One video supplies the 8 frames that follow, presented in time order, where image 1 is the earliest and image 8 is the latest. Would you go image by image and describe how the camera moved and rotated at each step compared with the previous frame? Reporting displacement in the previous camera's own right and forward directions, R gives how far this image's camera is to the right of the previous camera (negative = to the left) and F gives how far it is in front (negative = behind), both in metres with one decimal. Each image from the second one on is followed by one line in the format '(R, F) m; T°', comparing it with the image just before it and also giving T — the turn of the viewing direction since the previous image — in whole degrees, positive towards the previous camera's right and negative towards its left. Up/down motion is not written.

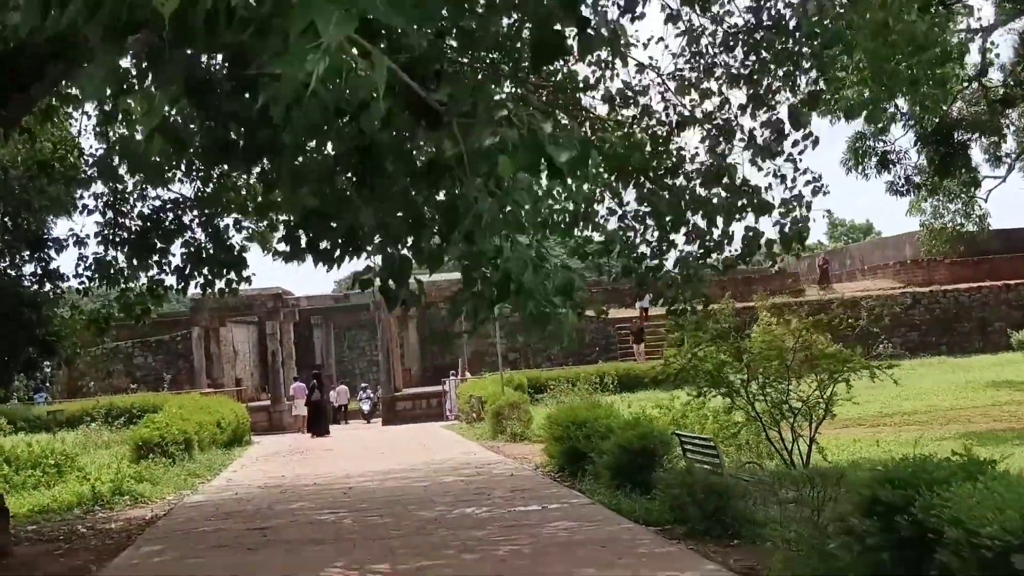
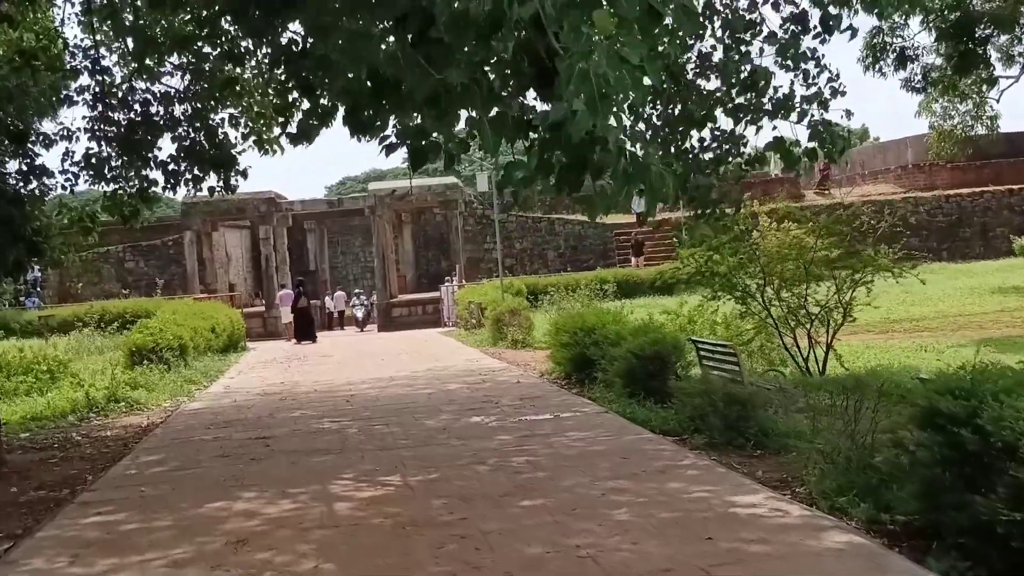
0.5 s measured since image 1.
(-0.1, +0.3) m; 0°
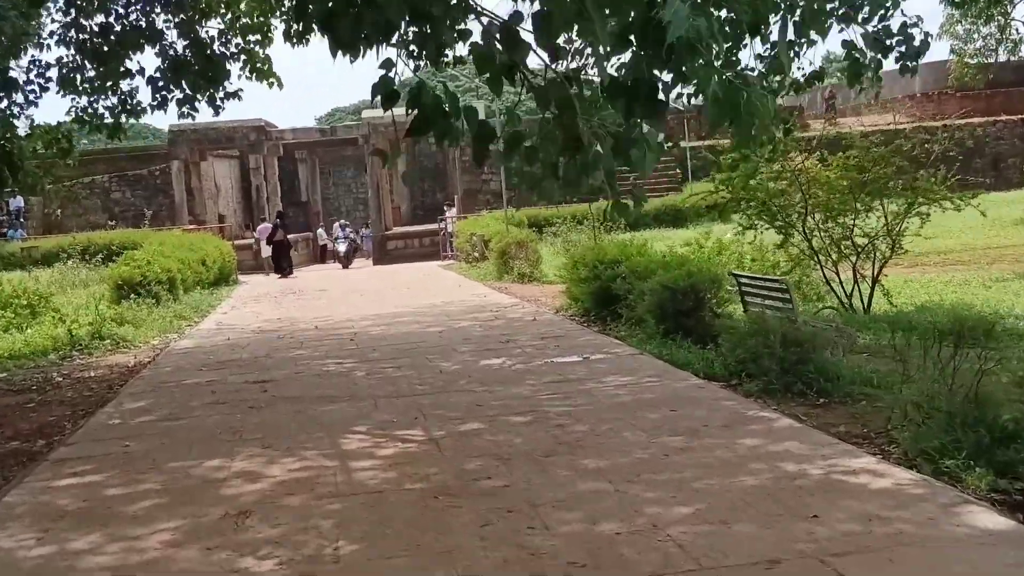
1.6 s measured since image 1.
(-0.2, +0.7) m; +1°
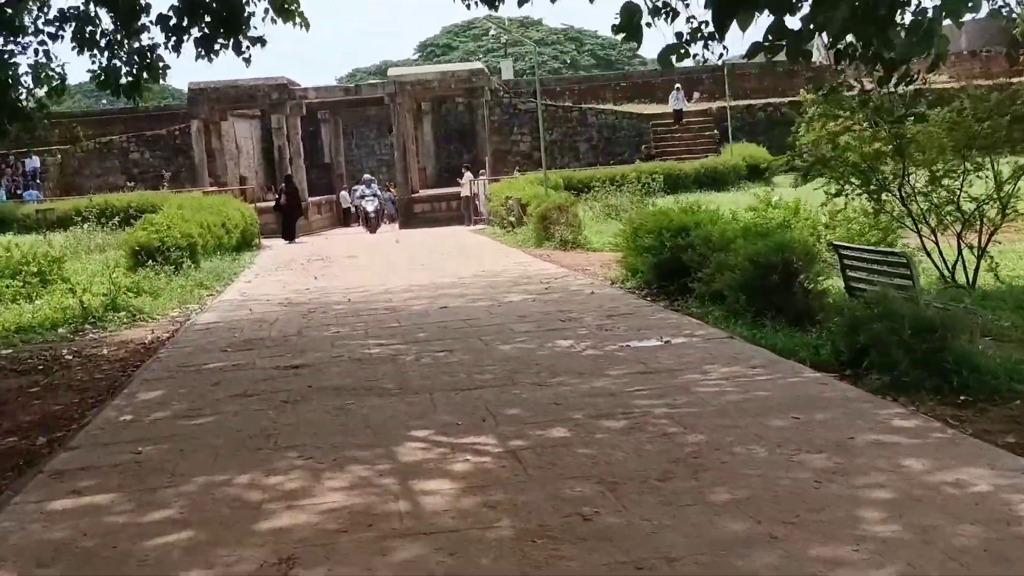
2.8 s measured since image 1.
(-0.2, +0.8) m; -1°
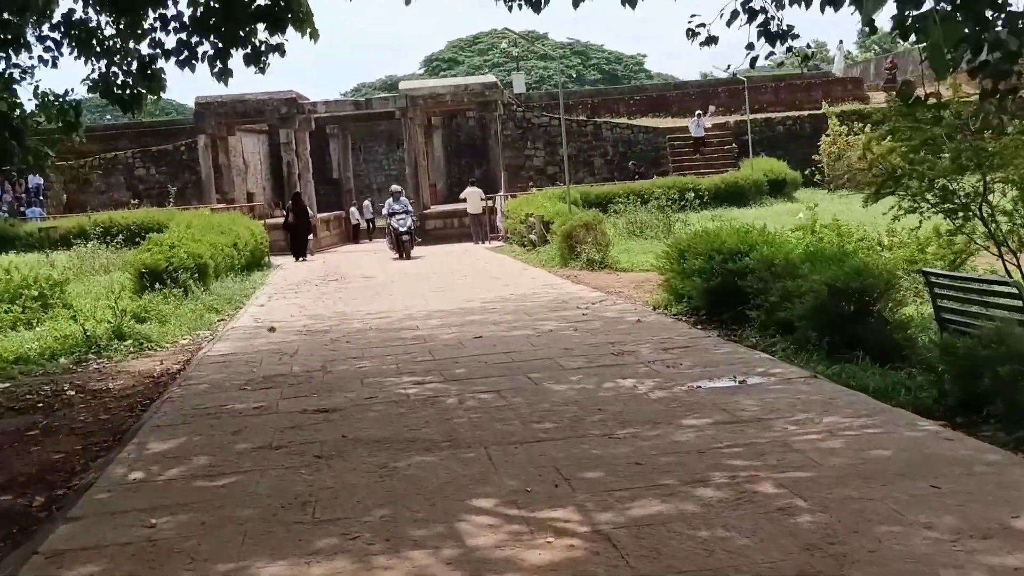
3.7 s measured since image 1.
(-0.2, +0.6) m; 0°
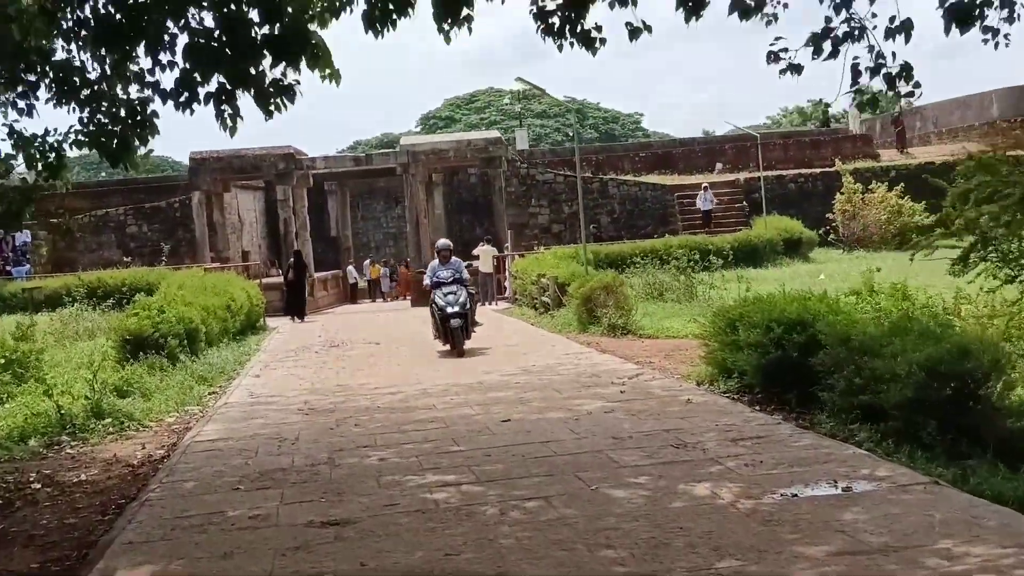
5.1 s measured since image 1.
(-0.2, +0.9) m; 0°
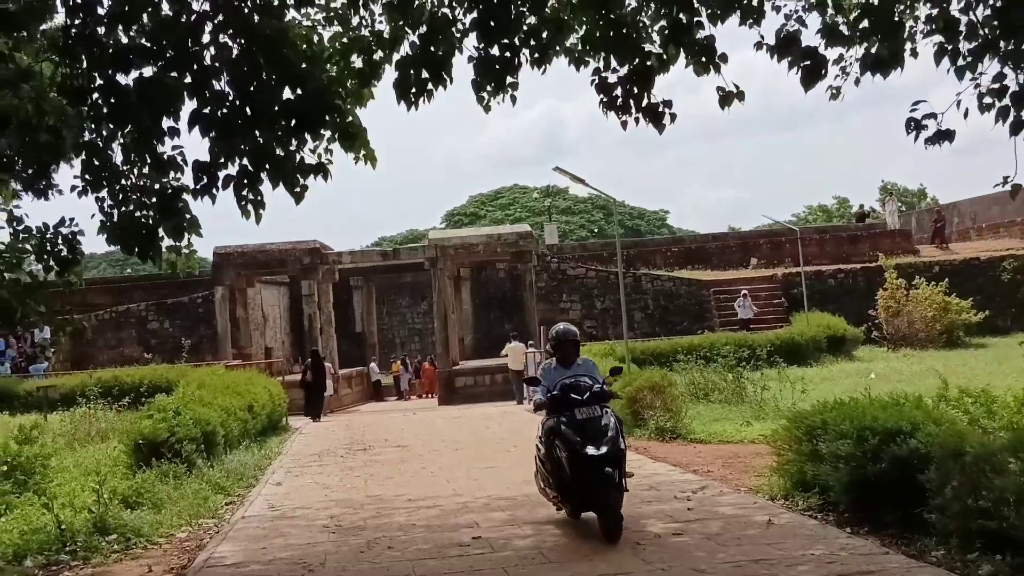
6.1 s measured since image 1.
(-0.2, +0.7) m; -1°
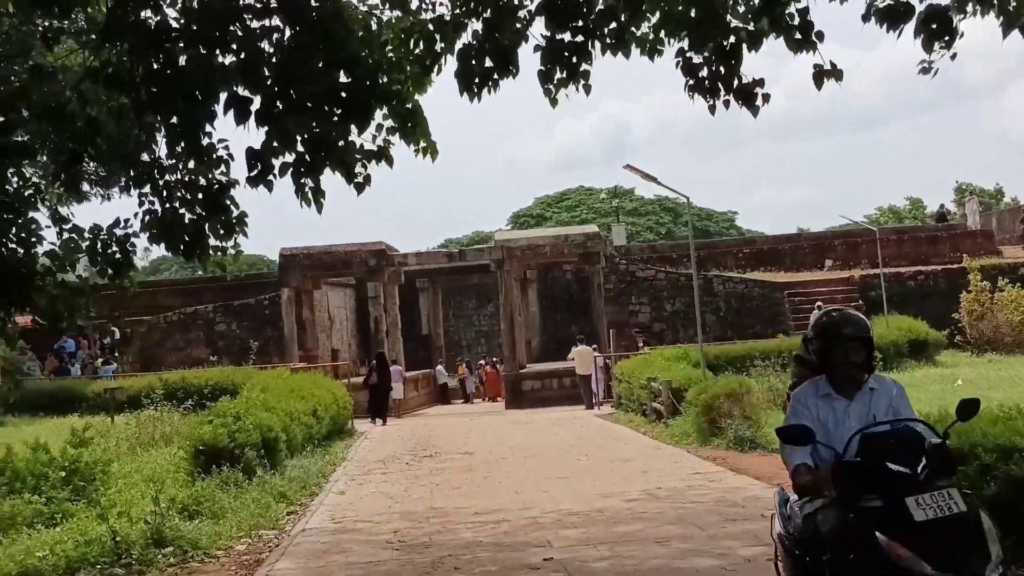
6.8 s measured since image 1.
(0.0, +0.4) m; -3°
